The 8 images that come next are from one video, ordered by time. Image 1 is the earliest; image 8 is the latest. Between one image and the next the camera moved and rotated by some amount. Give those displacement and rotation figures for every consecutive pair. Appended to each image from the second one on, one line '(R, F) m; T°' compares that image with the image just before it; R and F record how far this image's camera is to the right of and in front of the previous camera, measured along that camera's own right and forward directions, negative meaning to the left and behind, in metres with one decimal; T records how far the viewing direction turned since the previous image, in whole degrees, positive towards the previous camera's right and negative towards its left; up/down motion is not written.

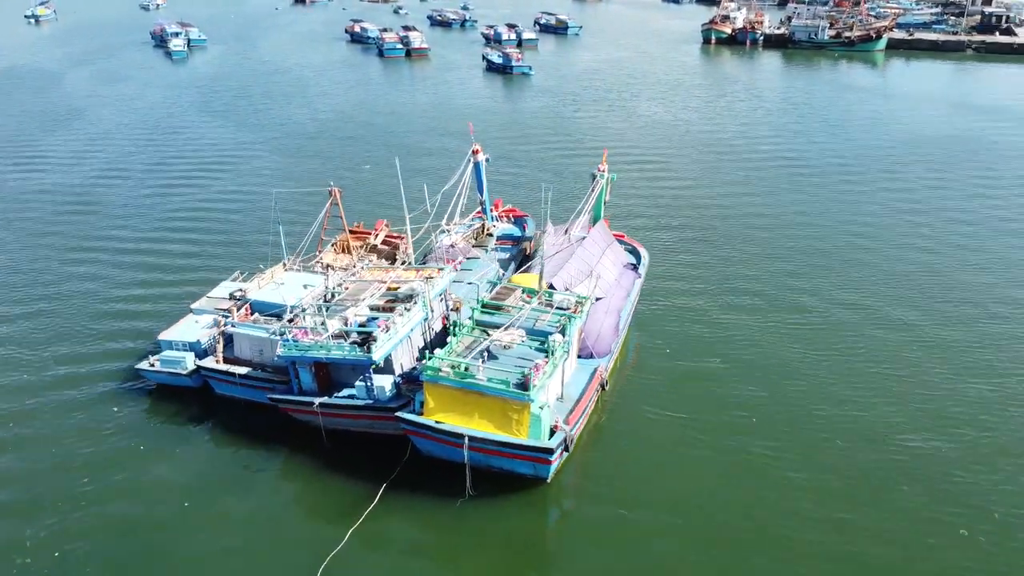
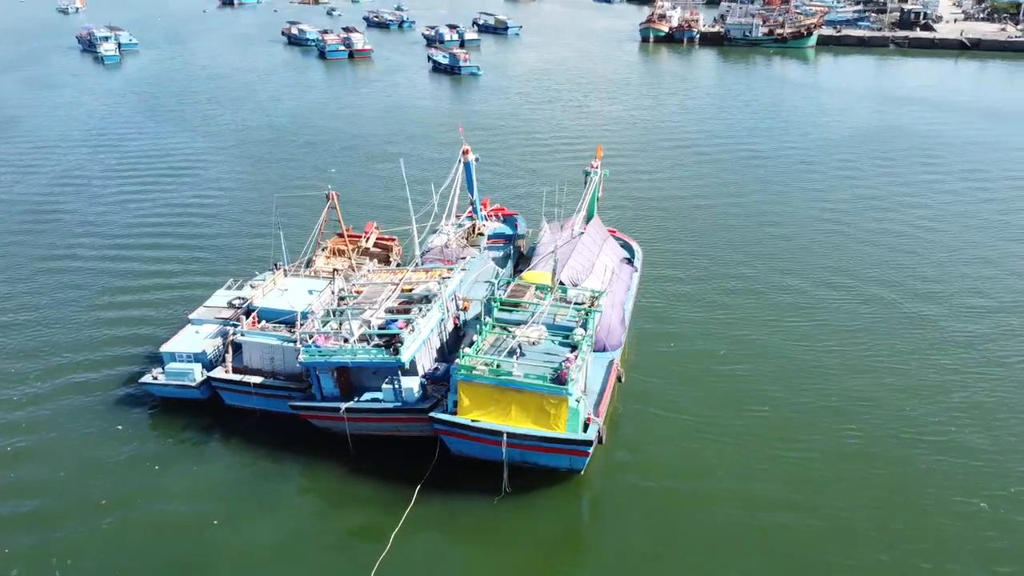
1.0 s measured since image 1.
(-2.4, -0.1) m; +4°
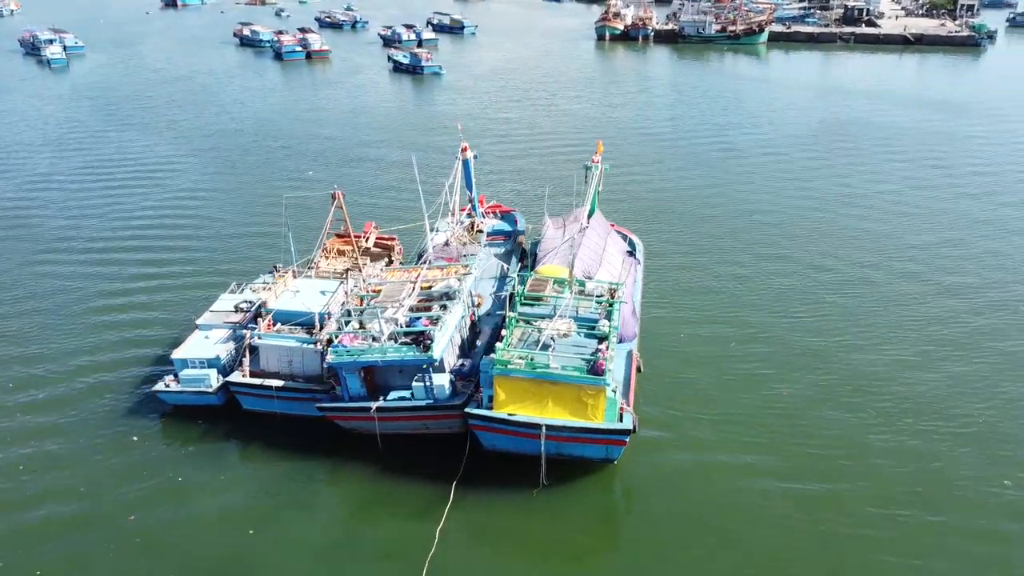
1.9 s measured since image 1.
(-2.1, 0.0) m; +3°
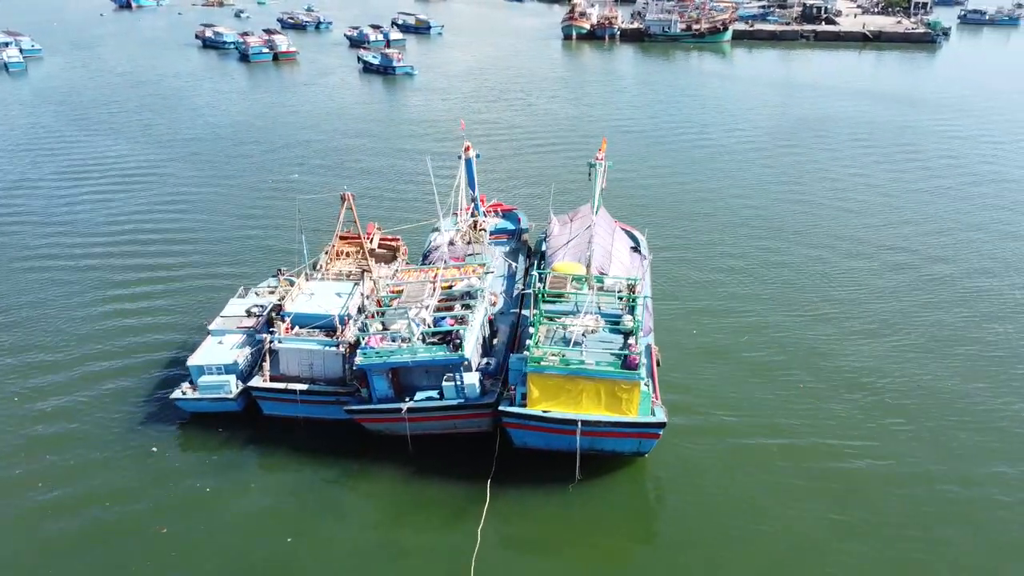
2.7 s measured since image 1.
(-1.8, 0.0) m; +3°
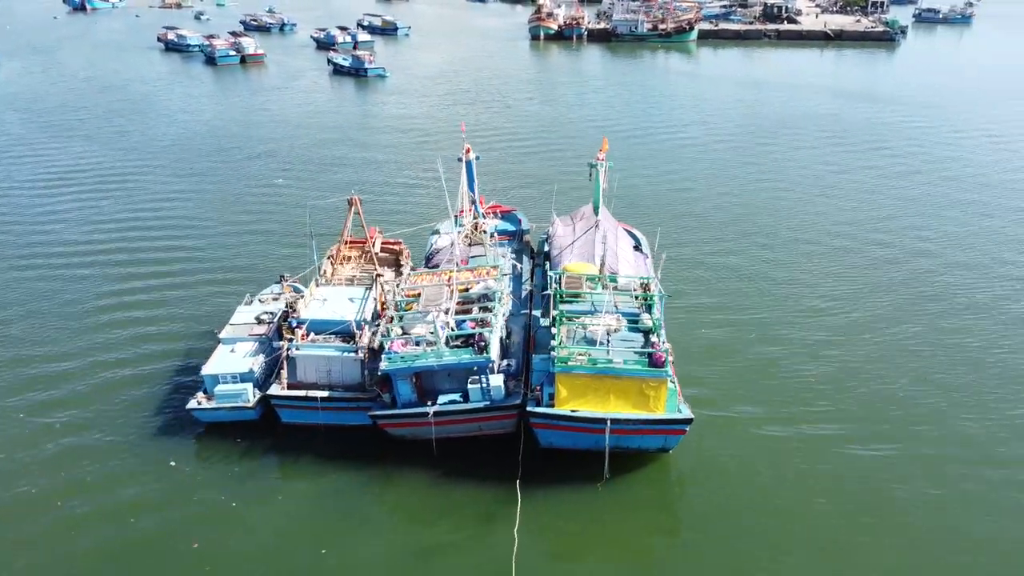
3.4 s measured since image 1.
(-1.6, -0.1) m; +3°
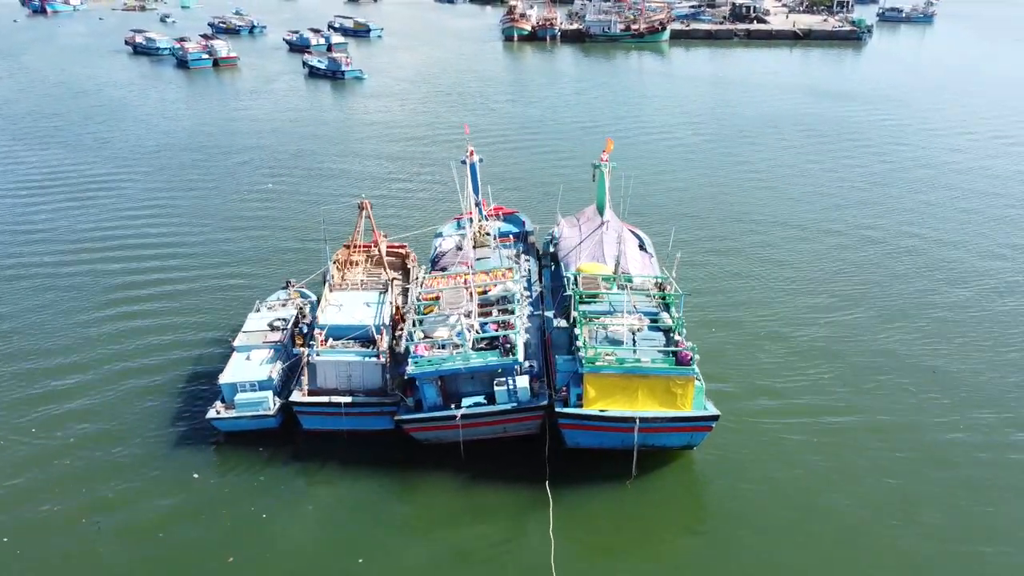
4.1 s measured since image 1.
(-1.5, -0.1) m; +2°
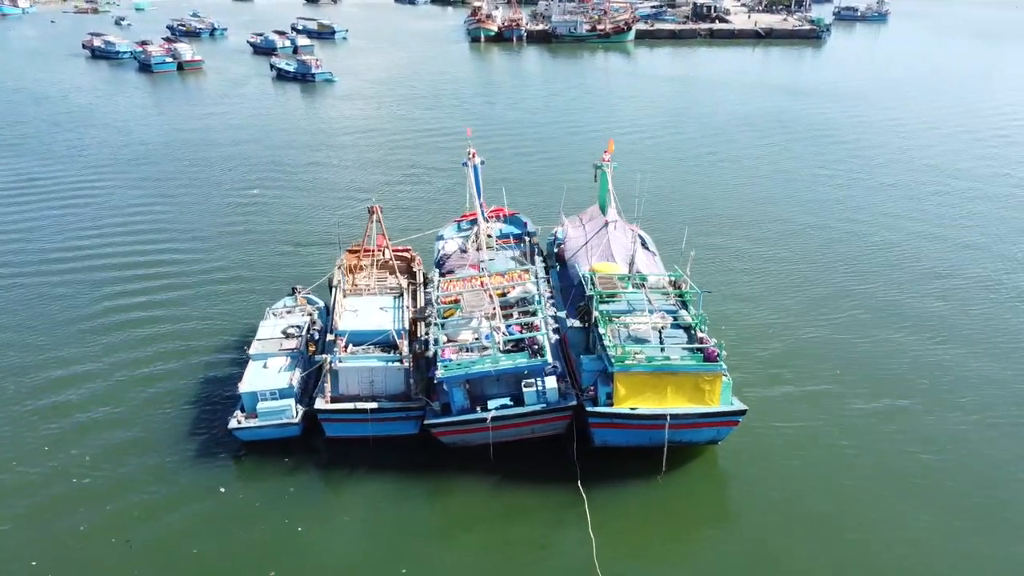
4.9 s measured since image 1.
(-1.7, -0.1) m; +3°
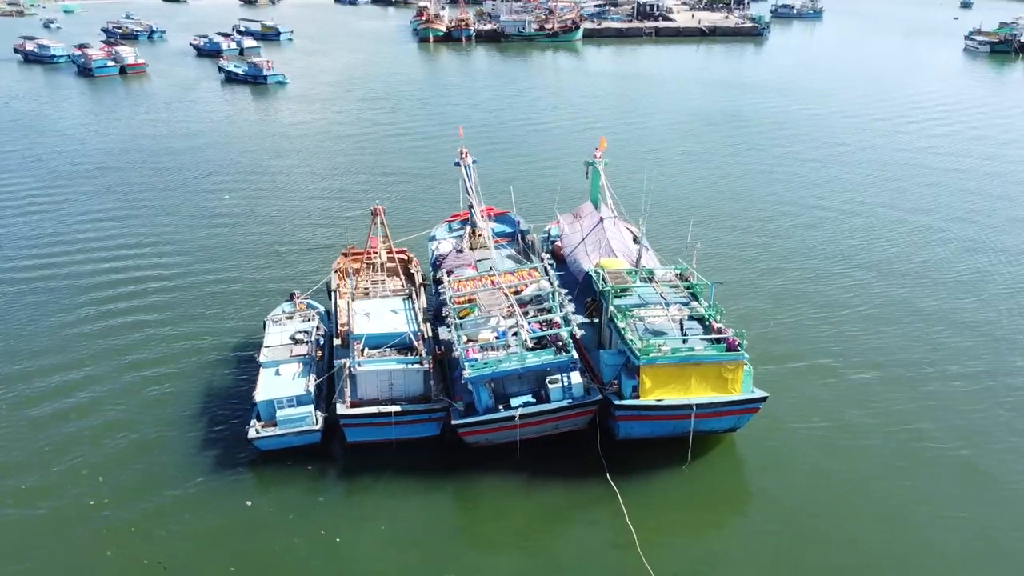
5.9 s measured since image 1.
(-2.1, -0.1) m; +4°
